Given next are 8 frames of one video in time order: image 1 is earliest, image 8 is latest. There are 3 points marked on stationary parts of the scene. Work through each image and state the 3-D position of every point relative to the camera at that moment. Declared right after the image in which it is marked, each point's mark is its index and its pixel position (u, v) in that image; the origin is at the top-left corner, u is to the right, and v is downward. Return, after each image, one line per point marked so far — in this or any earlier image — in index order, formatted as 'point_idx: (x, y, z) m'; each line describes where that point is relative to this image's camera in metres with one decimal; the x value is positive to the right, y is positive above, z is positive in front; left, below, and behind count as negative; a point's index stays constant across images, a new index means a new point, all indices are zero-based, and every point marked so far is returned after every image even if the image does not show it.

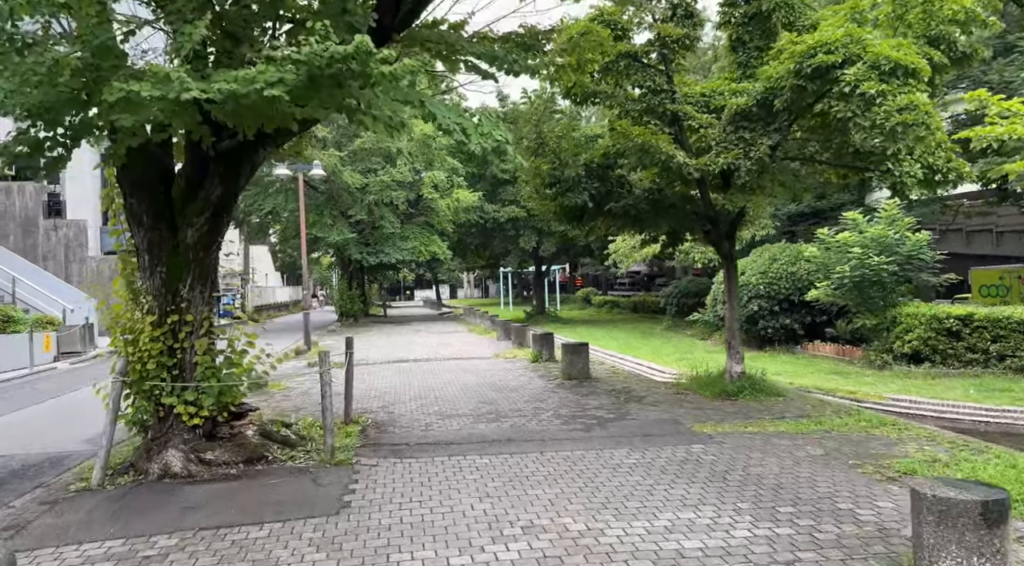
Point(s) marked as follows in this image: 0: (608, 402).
0: (+1.3, -1.6, +9.6) m
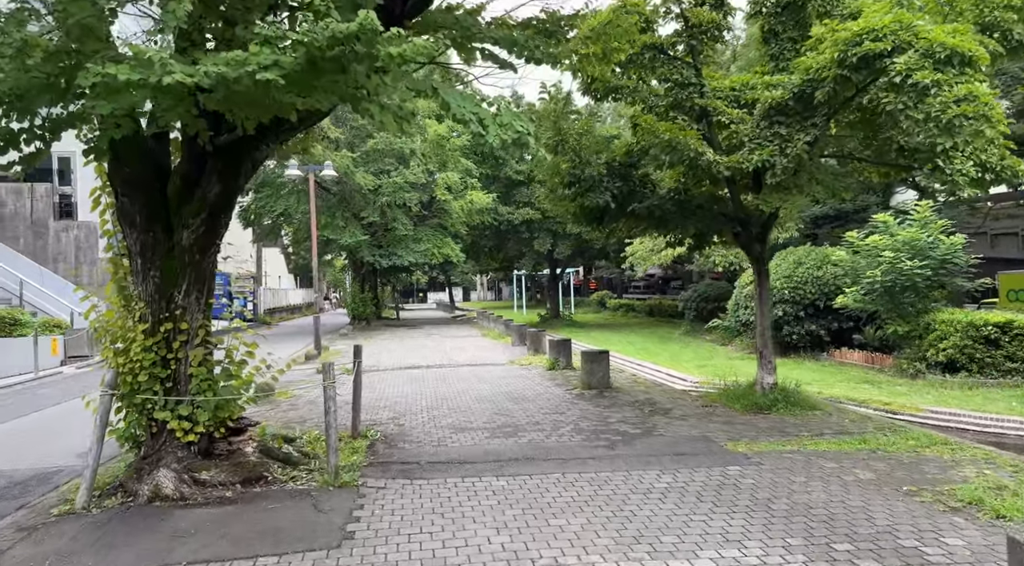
0: (+1.5, -1.7, +9.0) m
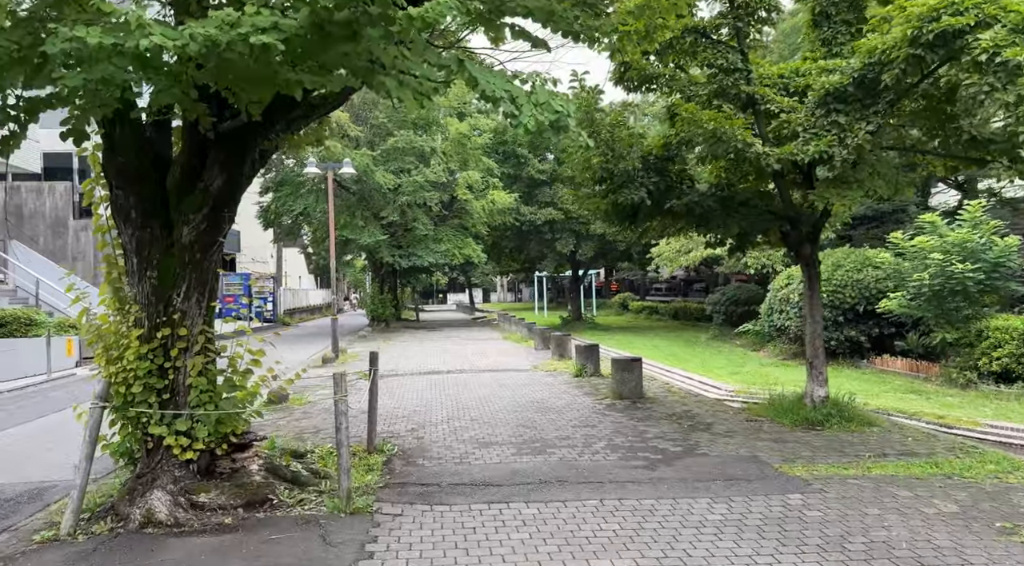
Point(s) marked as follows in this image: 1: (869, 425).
0: (+1.9, -1.7, +8.3) m
1: (+4.2, -1.7, +8.4) m
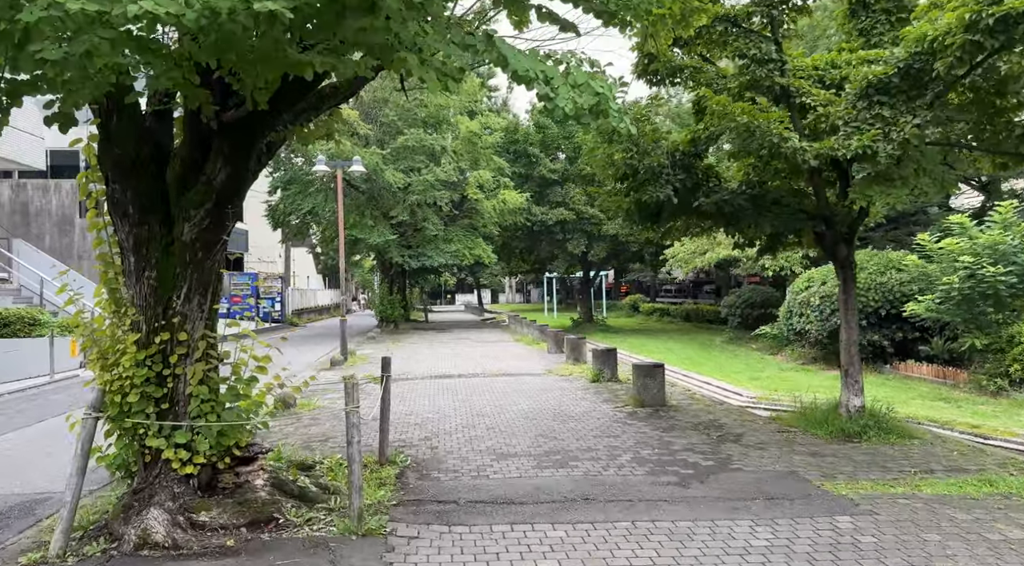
0: (+2.1, -1.8, +7.8) m
1: (+4.4, -1.7, +7.9) m
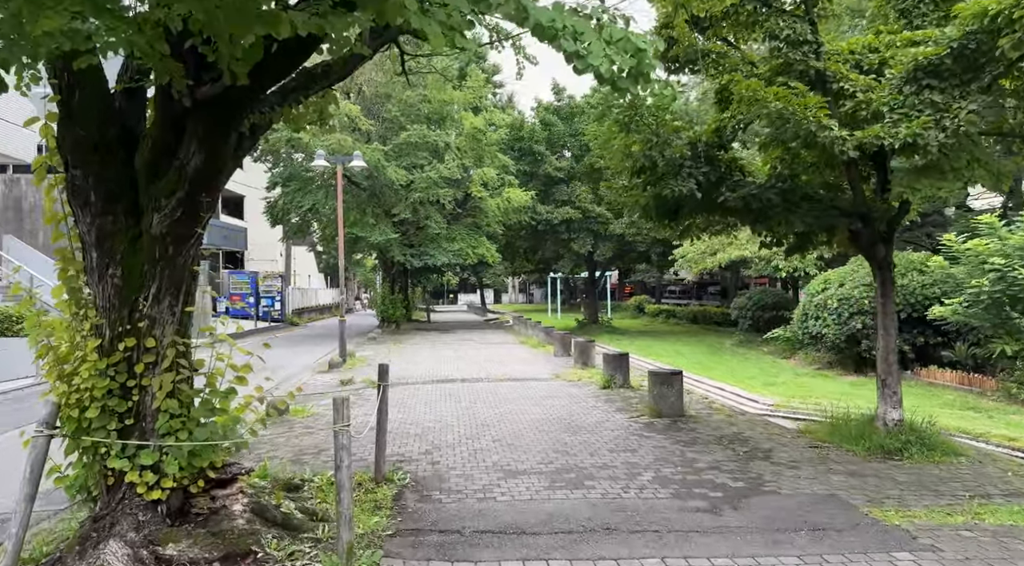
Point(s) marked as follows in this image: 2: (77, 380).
0: (+2.2, -1.8, +7.2) m
1: (+4.5, -1.8, +7.2) m
2: (-2.8, -0.6, +4.6) m
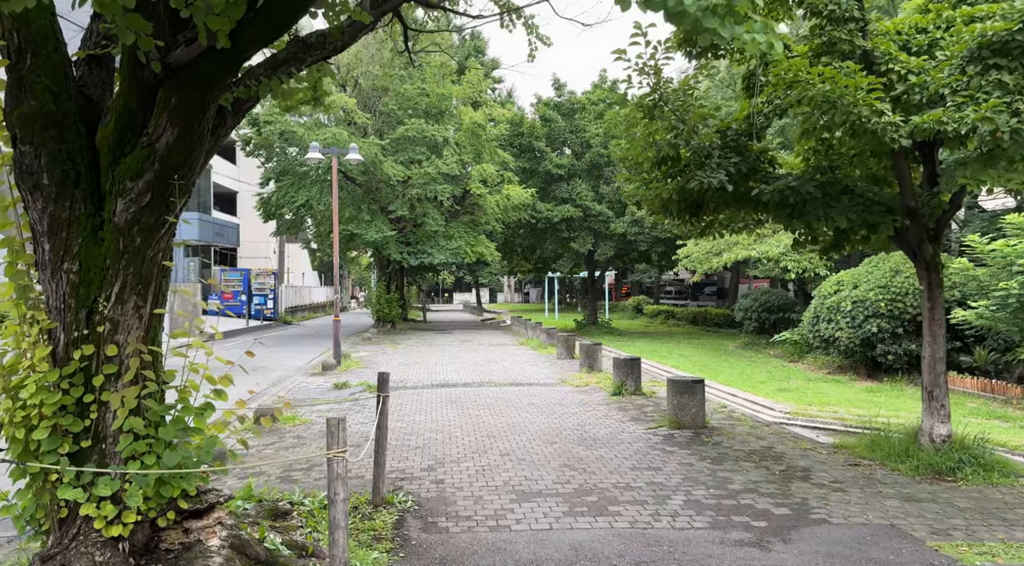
0: (+2.3, -1.8, +6.5) m
1: (+4.6, -1.8, +6.6) m
2: (-2.7, -0.6, +3.9) m
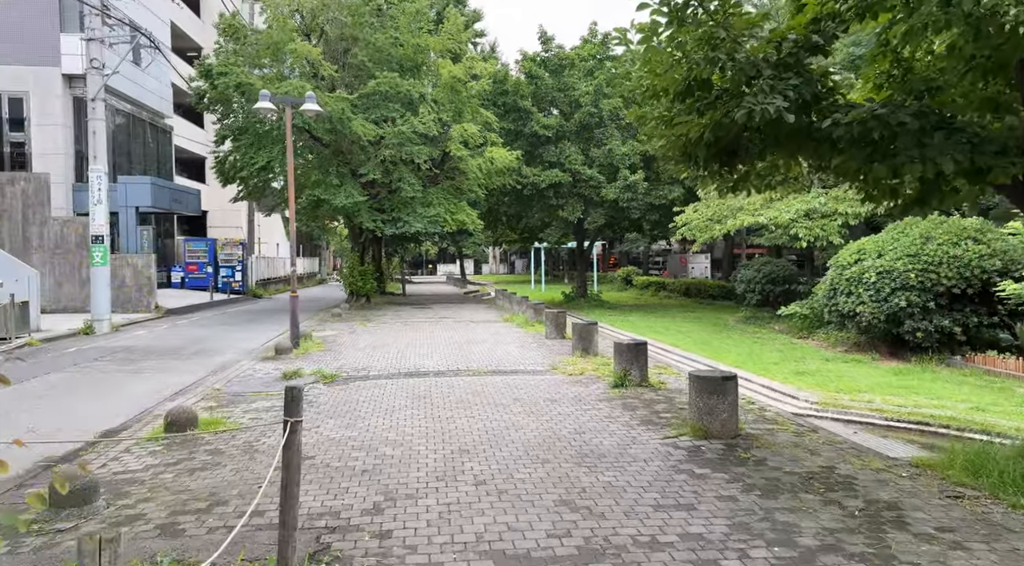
0: (+2.1, -1.6, +4.6) m
1: (+4.5, -1.6, +4.7) m
2: (-2.8, -0.5, +1.9) m
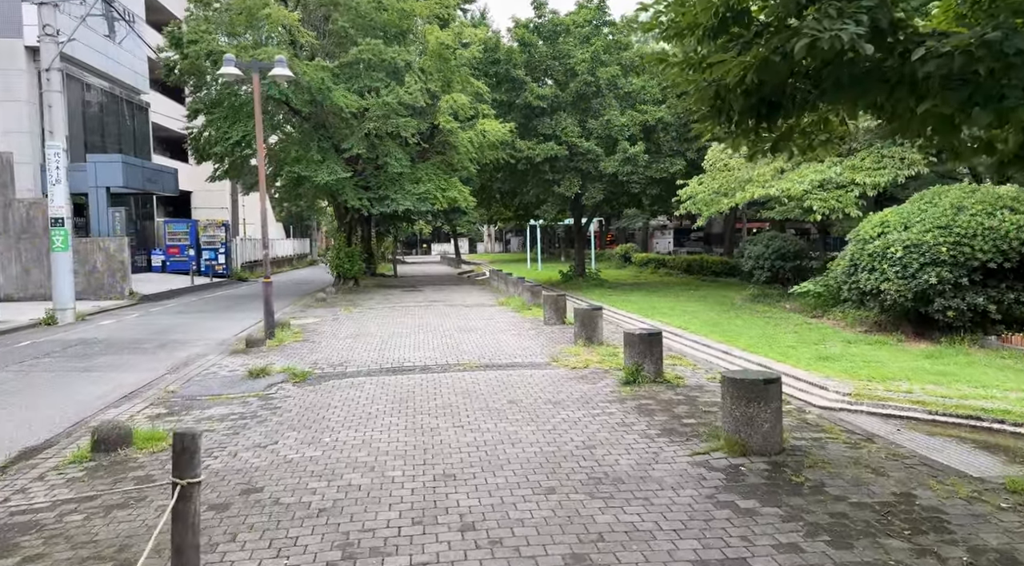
0: (+2.1, -1.5, +3.4) m
1: (+4.5, -1.4, +3.6) m
2: (-2.8, -0.6, +0.6) m
